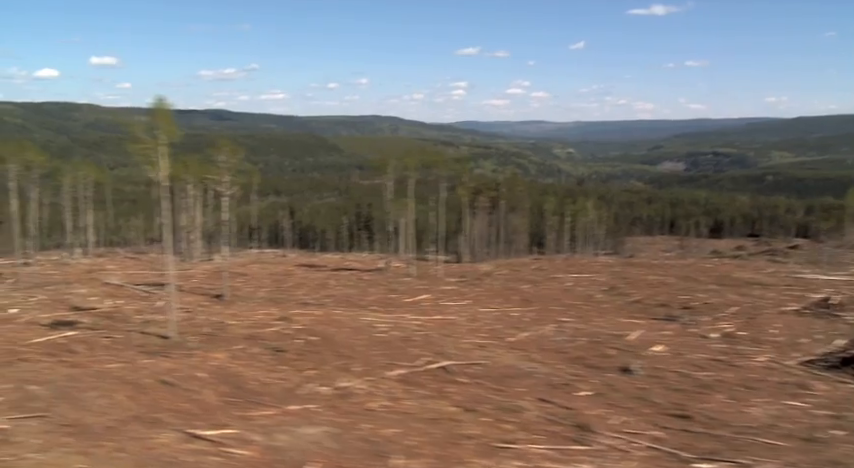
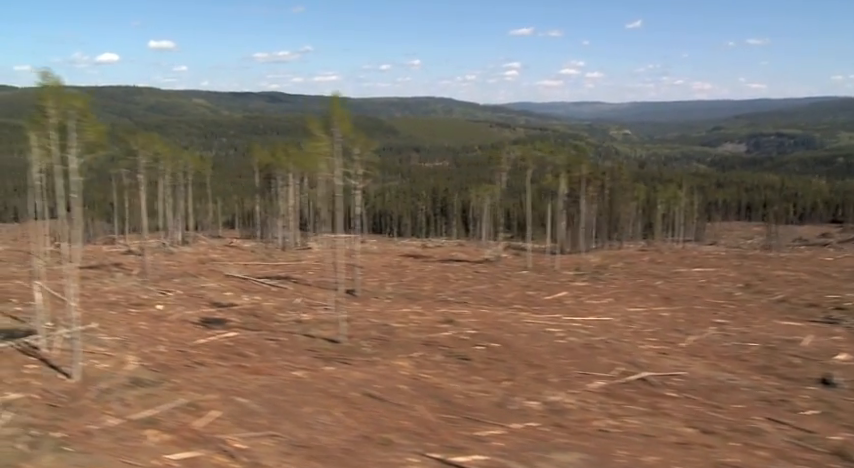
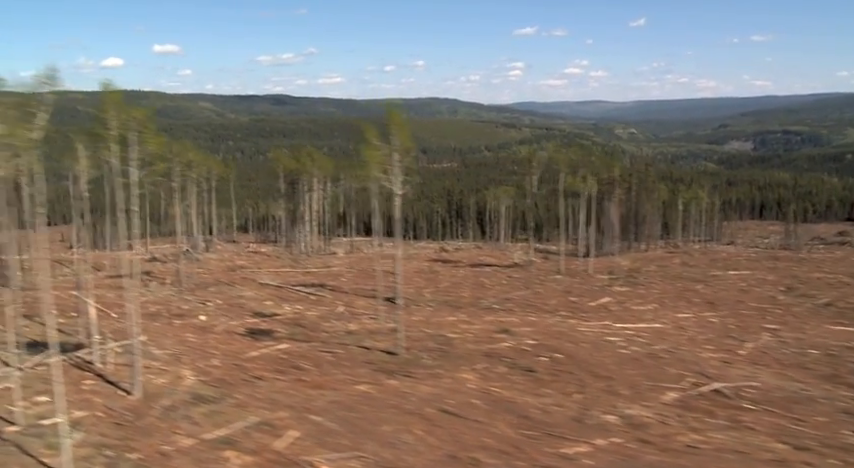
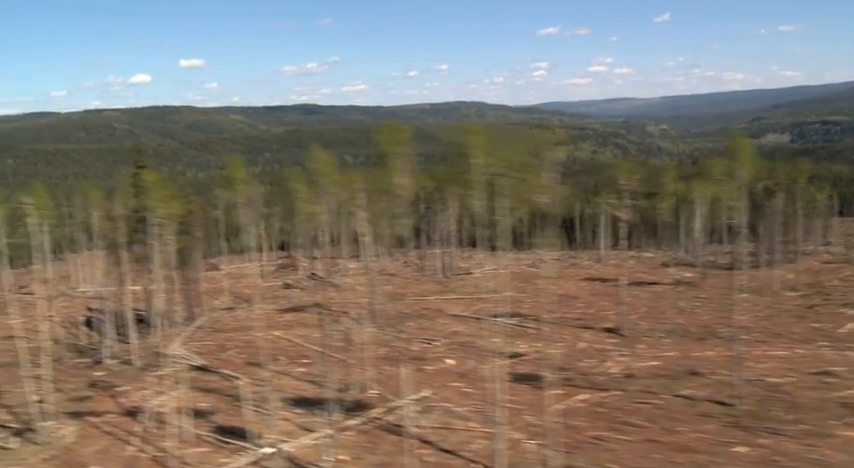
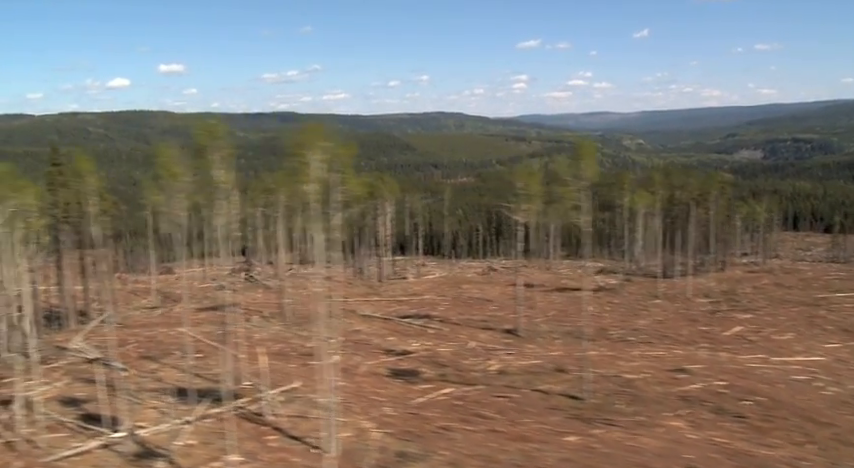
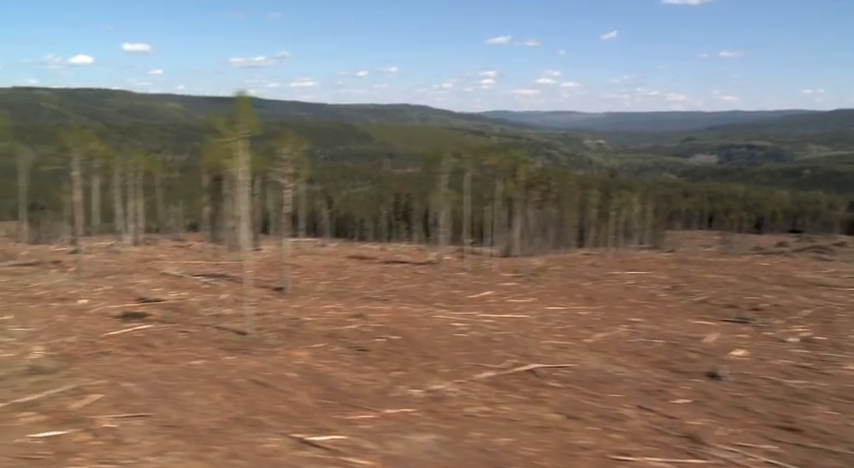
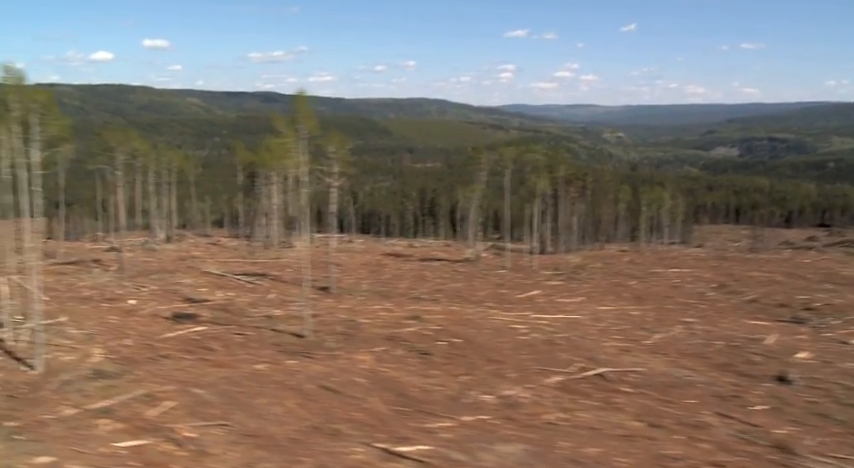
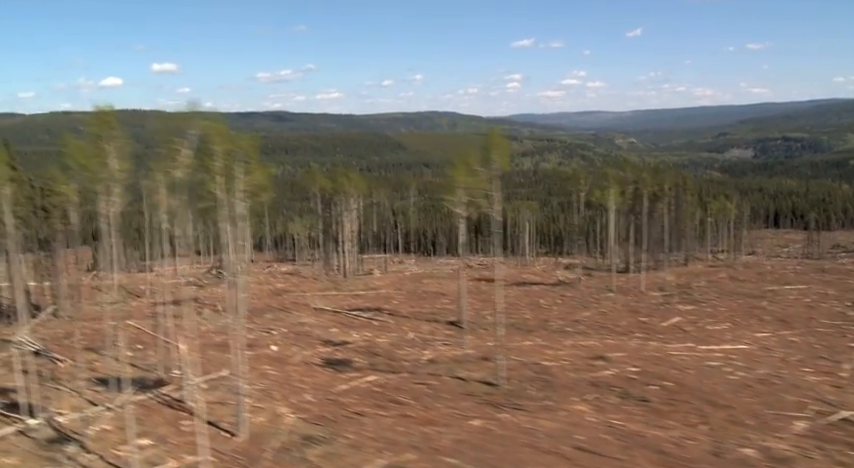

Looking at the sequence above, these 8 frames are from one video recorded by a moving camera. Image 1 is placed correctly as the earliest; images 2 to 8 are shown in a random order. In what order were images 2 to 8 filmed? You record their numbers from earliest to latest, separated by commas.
6, 7, 2, 3, 8, 5, 4
